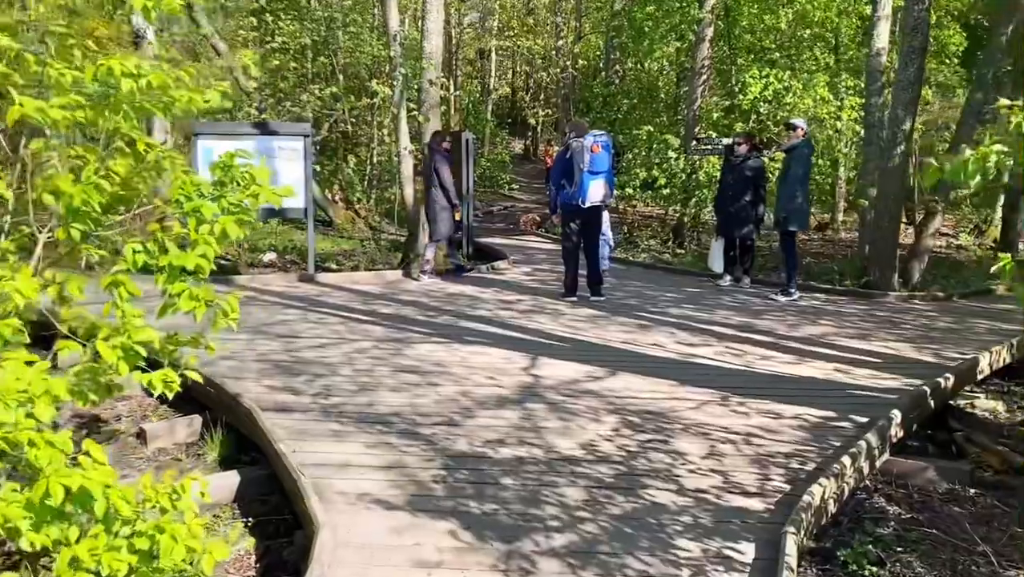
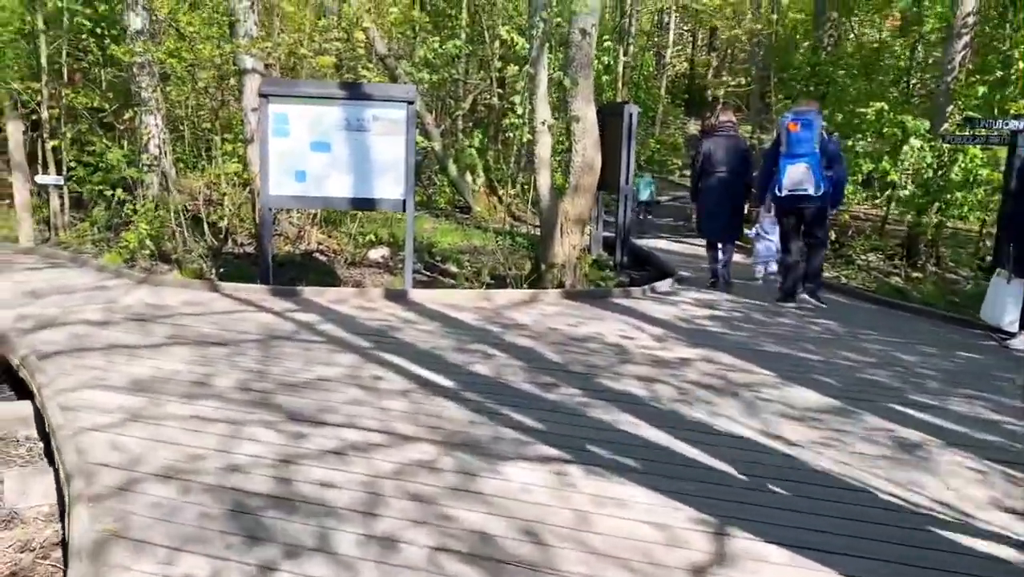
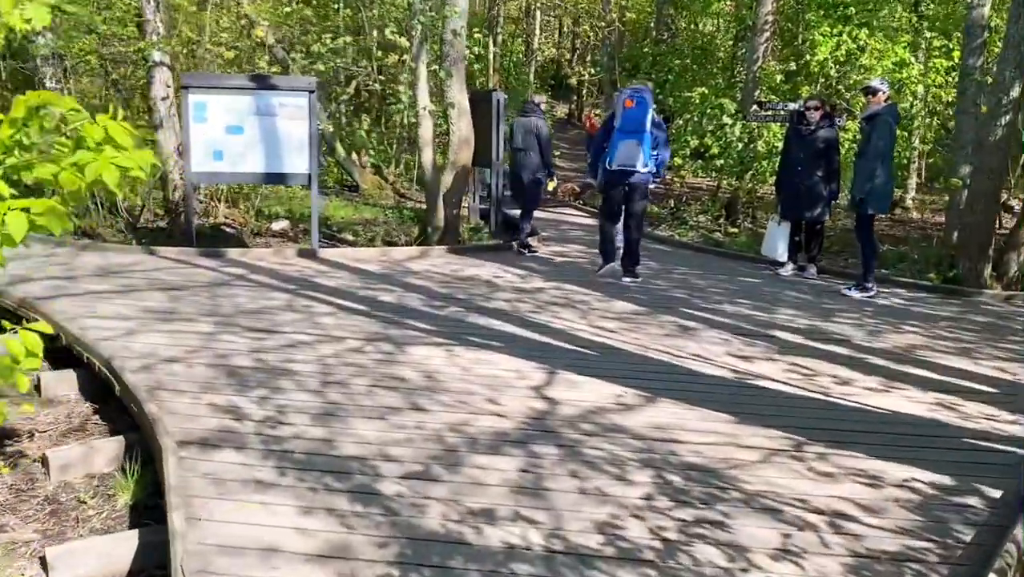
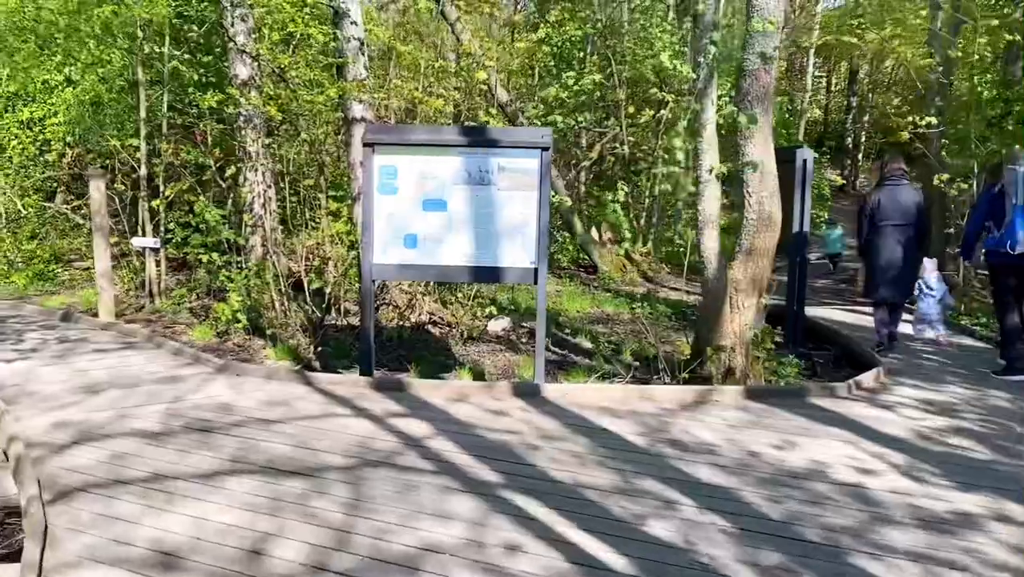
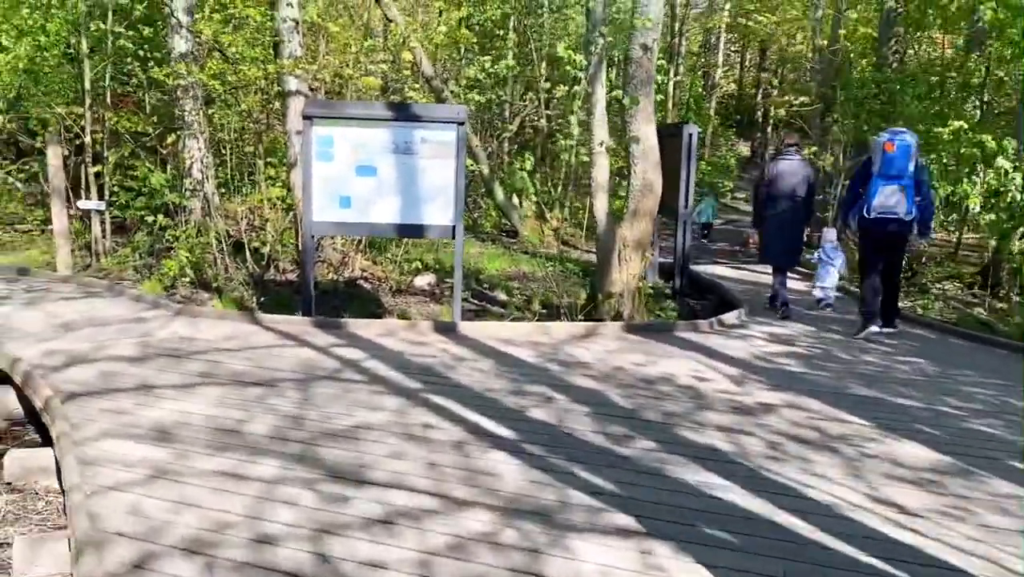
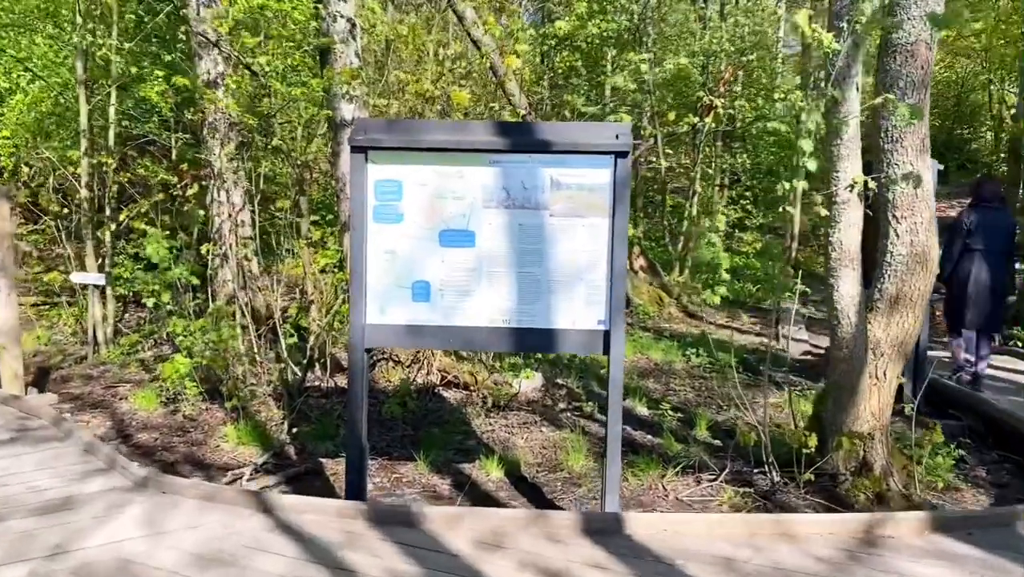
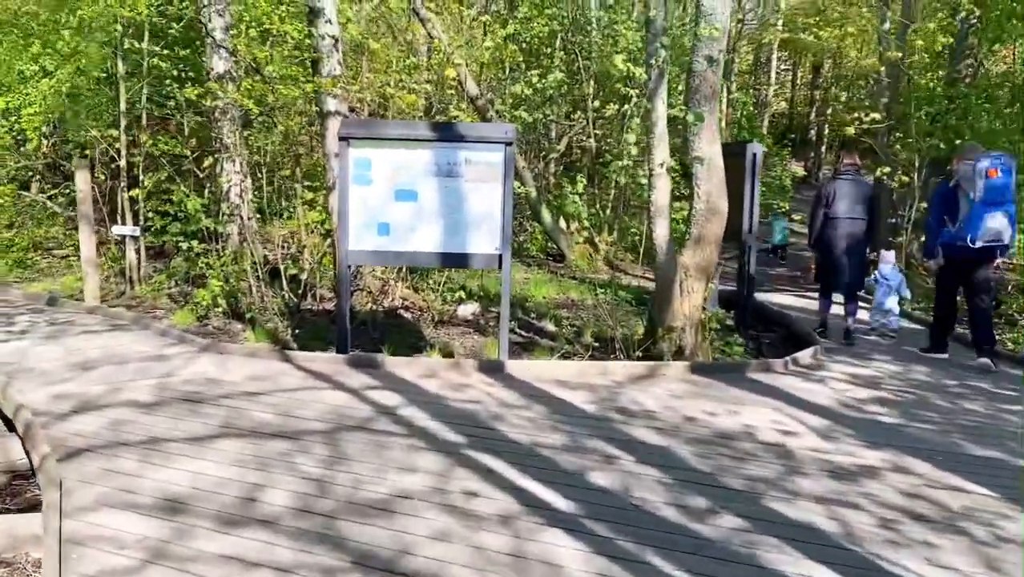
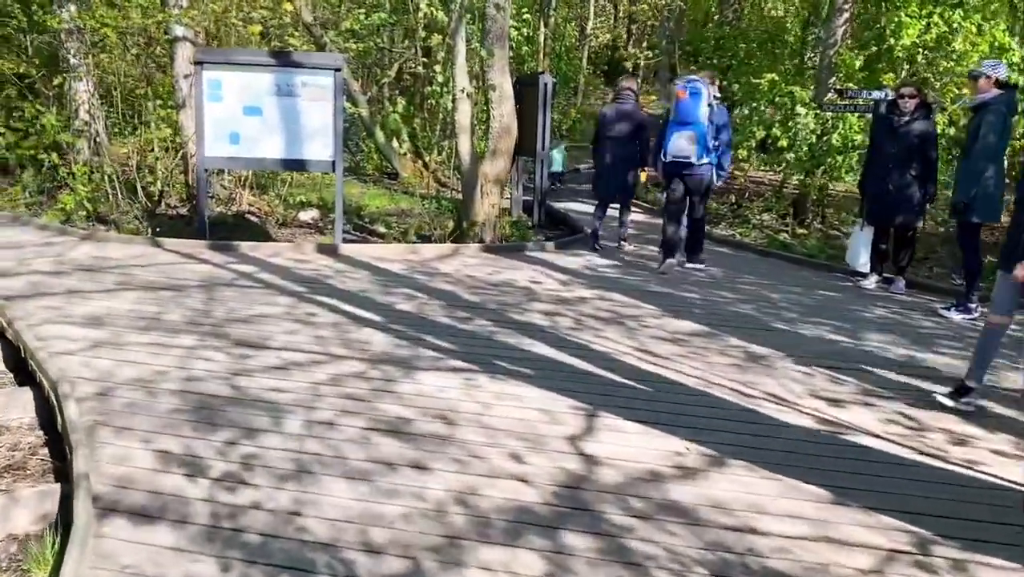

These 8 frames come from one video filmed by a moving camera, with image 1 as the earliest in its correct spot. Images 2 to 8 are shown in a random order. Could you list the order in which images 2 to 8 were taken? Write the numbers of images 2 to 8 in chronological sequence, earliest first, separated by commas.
3, 8, 2, 5, 7, 4, 6
